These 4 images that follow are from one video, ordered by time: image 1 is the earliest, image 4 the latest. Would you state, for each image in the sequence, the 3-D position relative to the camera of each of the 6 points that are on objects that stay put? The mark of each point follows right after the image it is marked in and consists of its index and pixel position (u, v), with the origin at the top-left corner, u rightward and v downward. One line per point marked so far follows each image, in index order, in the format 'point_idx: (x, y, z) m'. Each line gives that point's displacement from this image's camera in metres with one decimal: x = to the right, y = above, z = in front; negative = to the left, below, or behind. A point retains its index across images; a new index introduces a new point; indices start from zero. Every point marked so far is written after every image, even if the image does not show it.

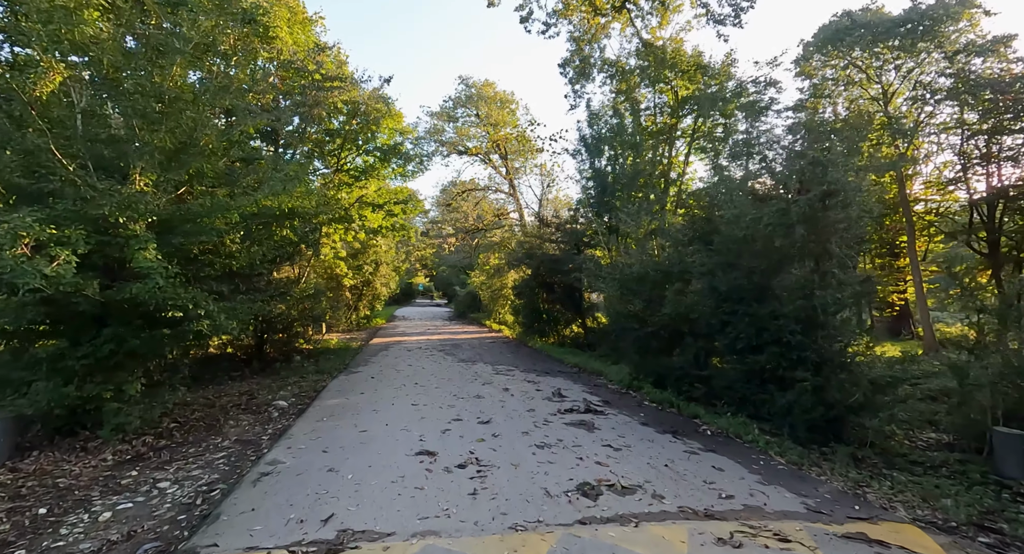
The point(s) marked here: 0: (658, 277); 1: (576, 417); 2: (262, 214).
0: (+2.9, 0.0, +10.1) m
1: (+0.9, -2.0, +7.1) m
2: (-3.6, +0.9, +7.2) m
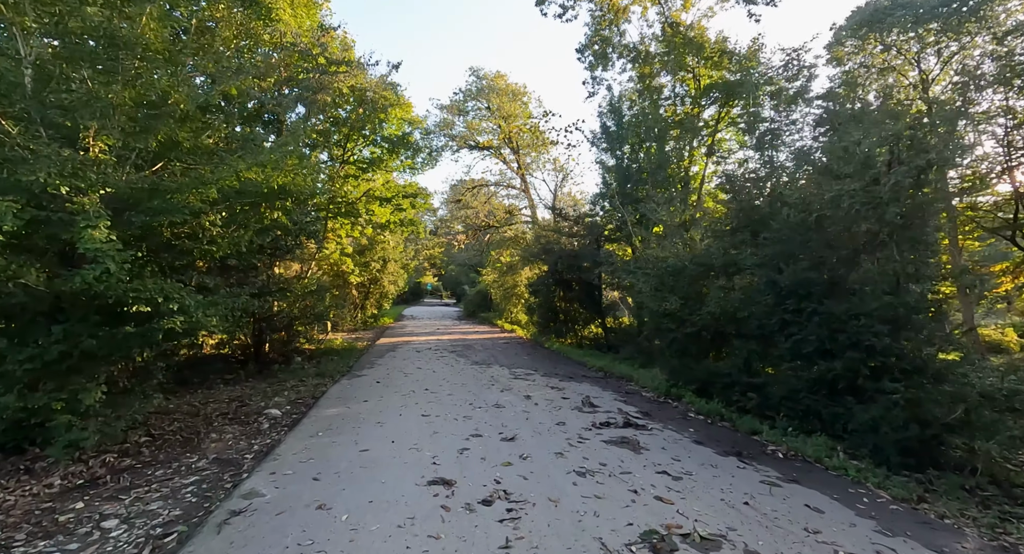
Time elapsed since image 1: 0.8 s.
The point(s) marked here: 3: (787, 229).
0: (+3.3, +0.1, +9.0) m
1: (+1.2, -1.8, +6.0) m
2: (-3.2, +1.0, +6.2) m
3: (+3.7, +0.6, +6.9) m
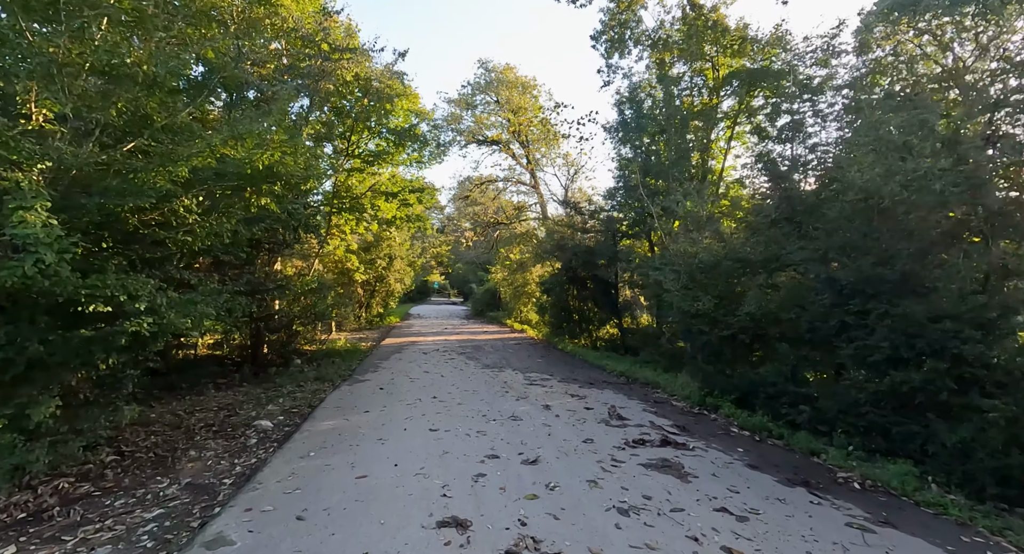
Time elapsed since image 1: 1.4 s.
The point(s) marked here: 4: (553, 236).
0: (+3.5, +0.2, +8.2) m
1: (+1.4, -1.8, +5.2) m
2: (-3.0, +1.1, +5.4) m
3: (+4.0, +0.7, +6.1) m
4: (+1.4, +1.4, +17.5) m
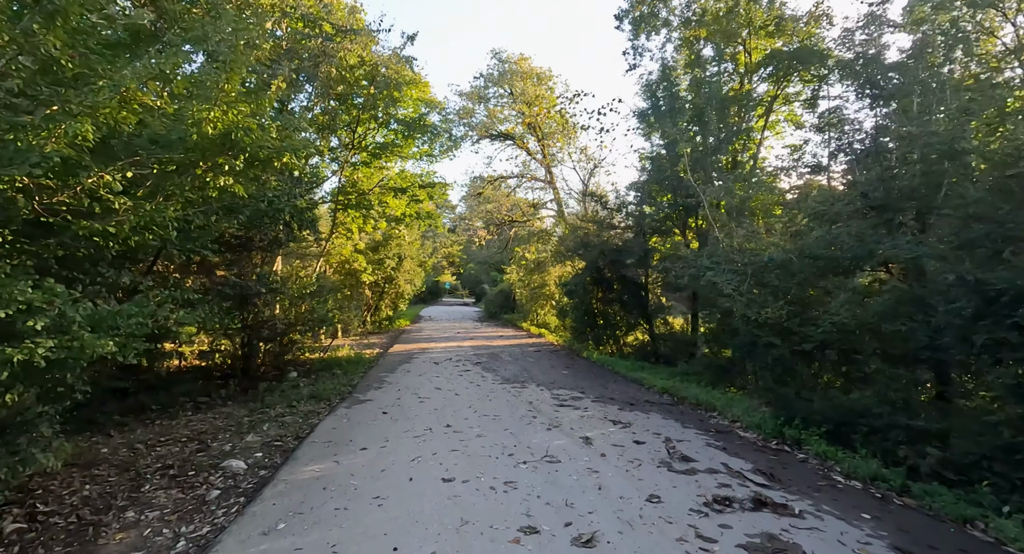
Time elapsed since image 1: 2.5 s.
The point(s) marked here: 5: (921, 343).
0: (+3.9, +0.1, +6.7) m
1: (+1.8, -1.8, +3.8) m
2: (-2.7, +1.1, +4.1) m
3: (+4.3, +0.7, +4.6) m
4: (+2.0, +1.4, +16.0) m
5: (+4.1, -0.7, +5.2) m
